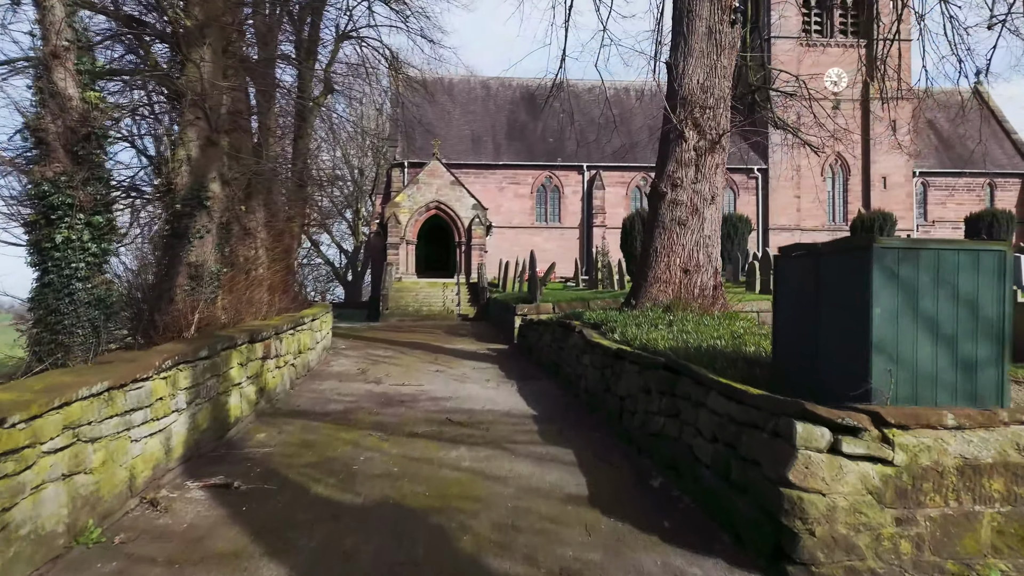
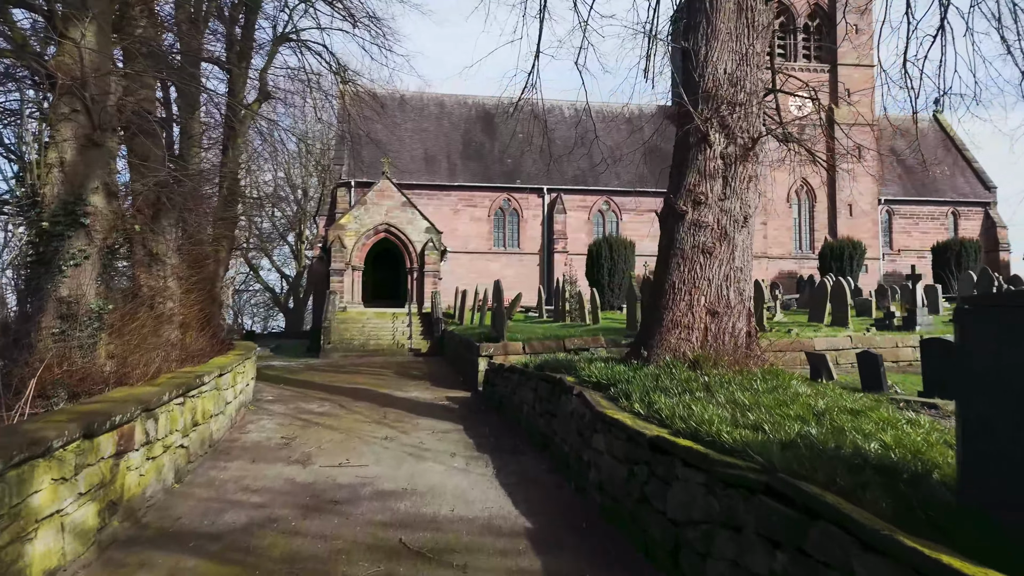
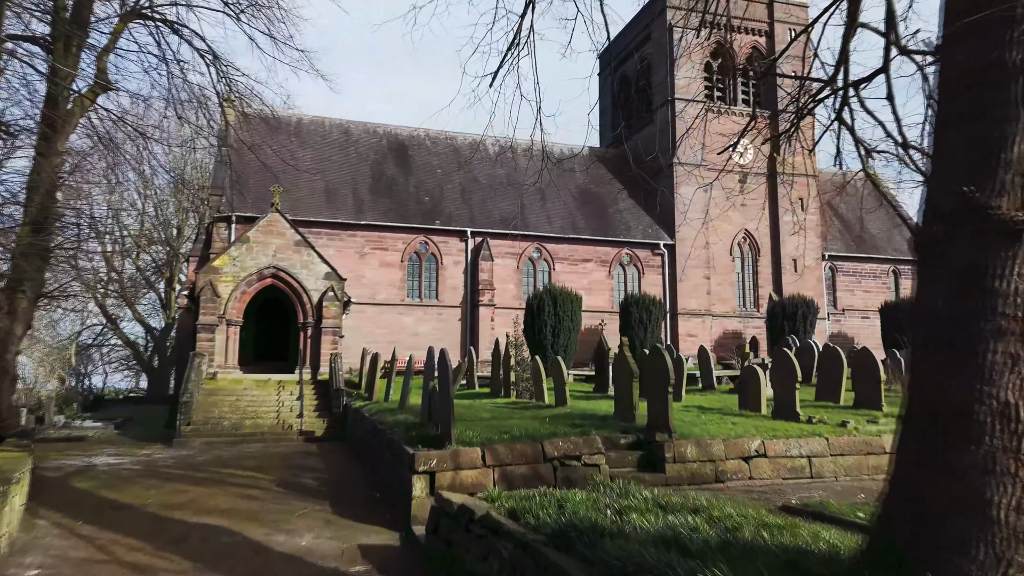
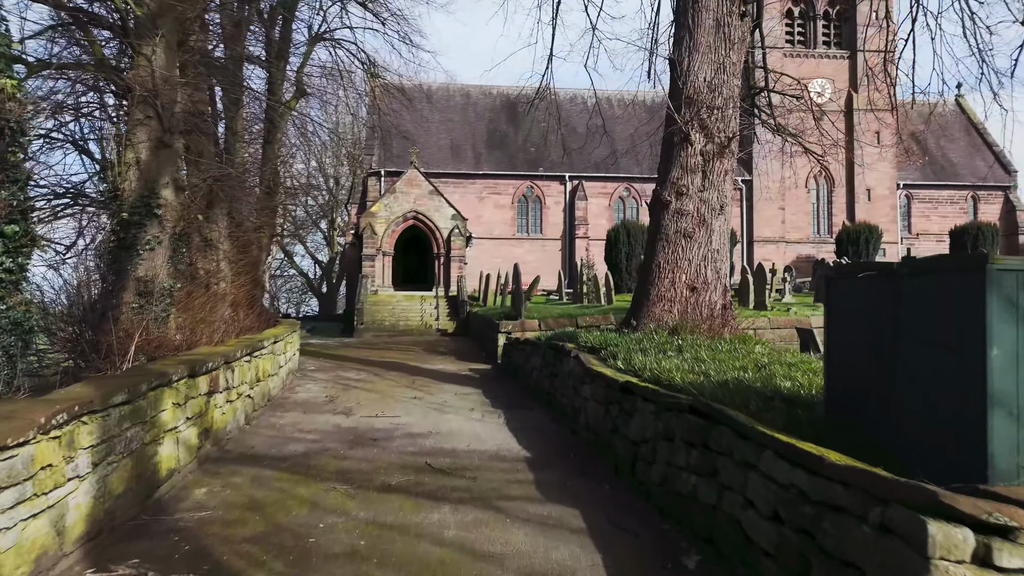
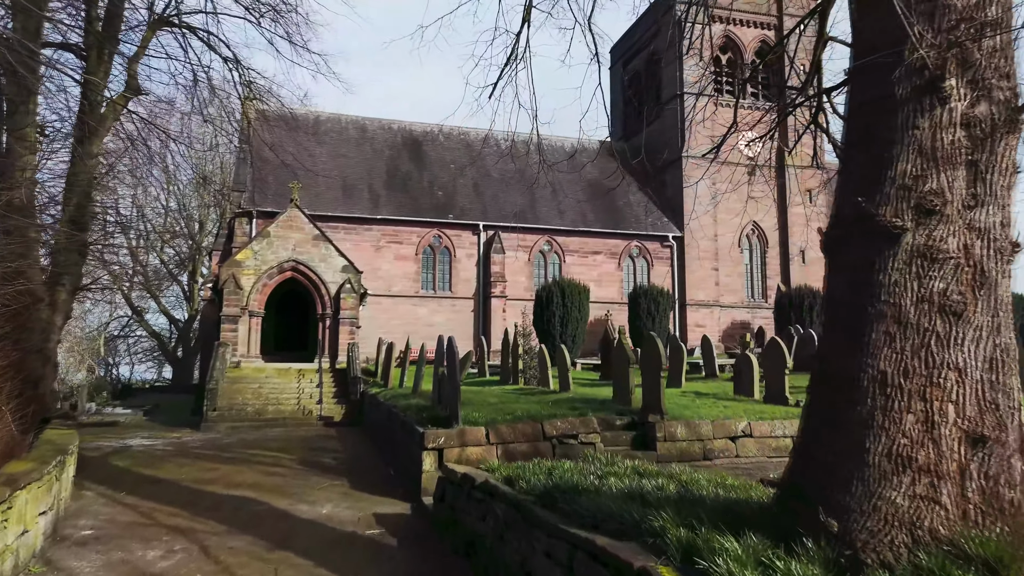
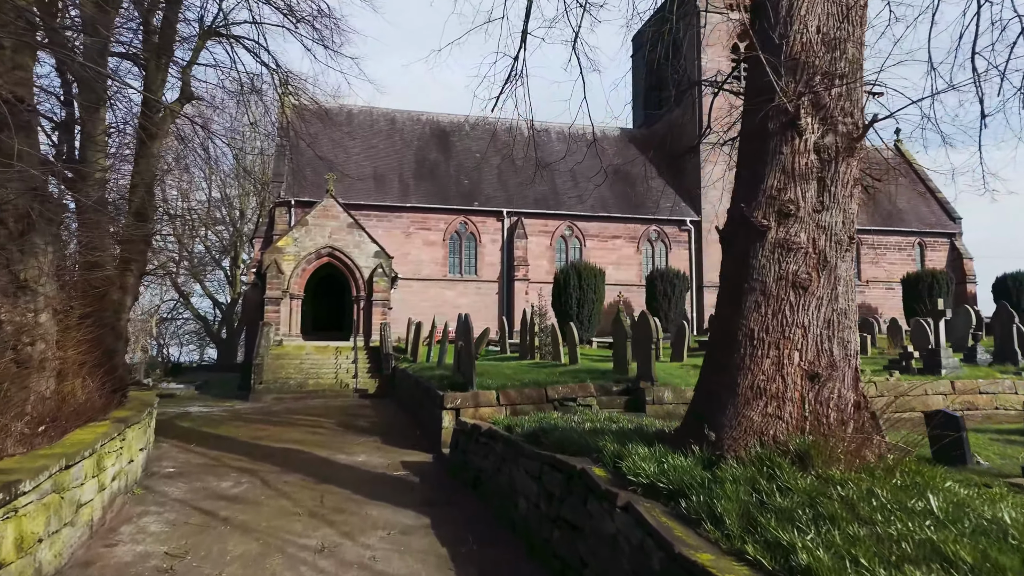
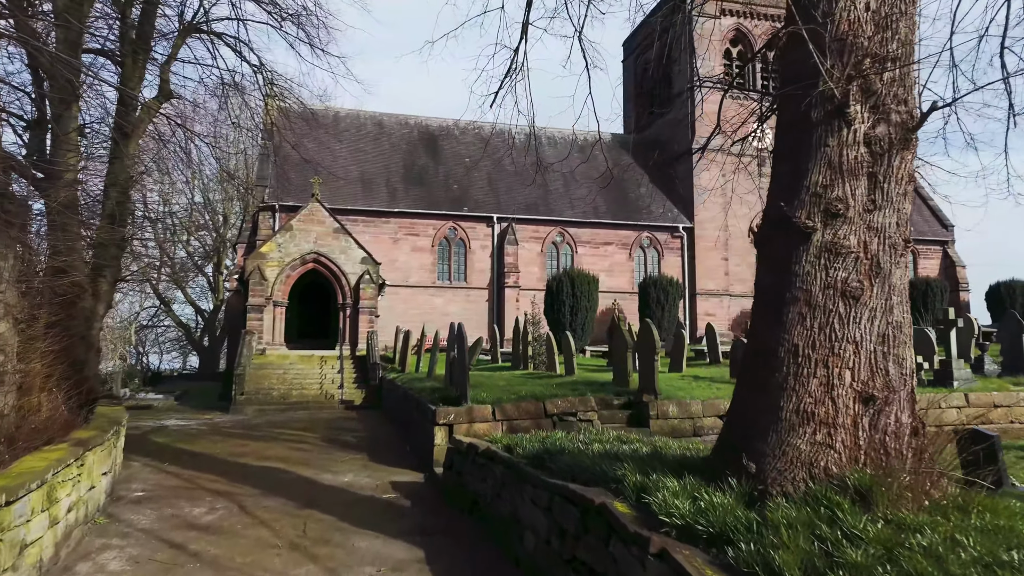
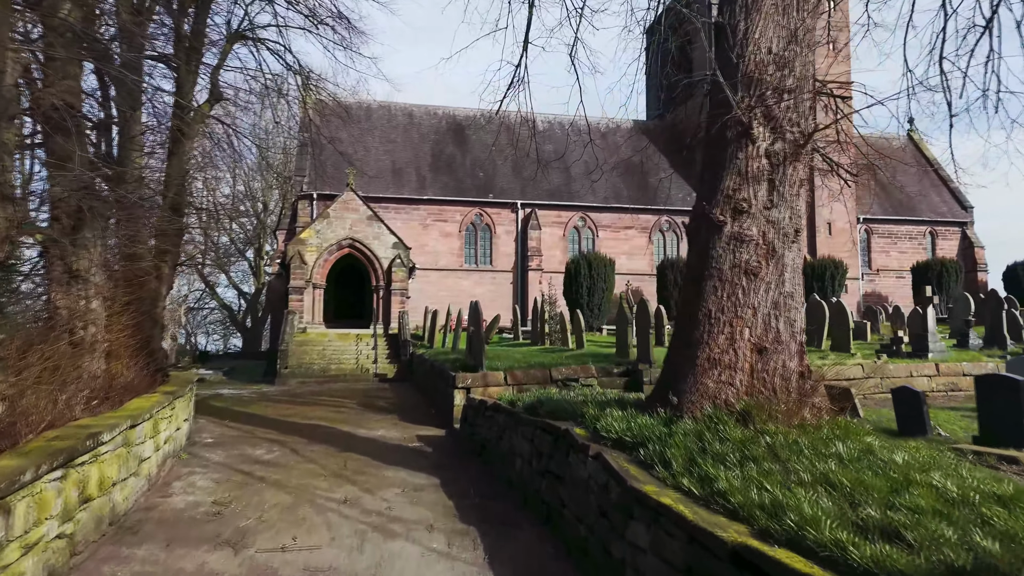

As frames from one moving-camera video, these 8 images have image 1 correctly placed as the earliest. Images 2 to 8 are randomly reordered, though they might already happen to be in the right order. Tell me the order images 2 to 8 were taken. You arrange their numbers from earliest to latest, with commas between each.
4, 2, 8, 6, 7, 5, 3
